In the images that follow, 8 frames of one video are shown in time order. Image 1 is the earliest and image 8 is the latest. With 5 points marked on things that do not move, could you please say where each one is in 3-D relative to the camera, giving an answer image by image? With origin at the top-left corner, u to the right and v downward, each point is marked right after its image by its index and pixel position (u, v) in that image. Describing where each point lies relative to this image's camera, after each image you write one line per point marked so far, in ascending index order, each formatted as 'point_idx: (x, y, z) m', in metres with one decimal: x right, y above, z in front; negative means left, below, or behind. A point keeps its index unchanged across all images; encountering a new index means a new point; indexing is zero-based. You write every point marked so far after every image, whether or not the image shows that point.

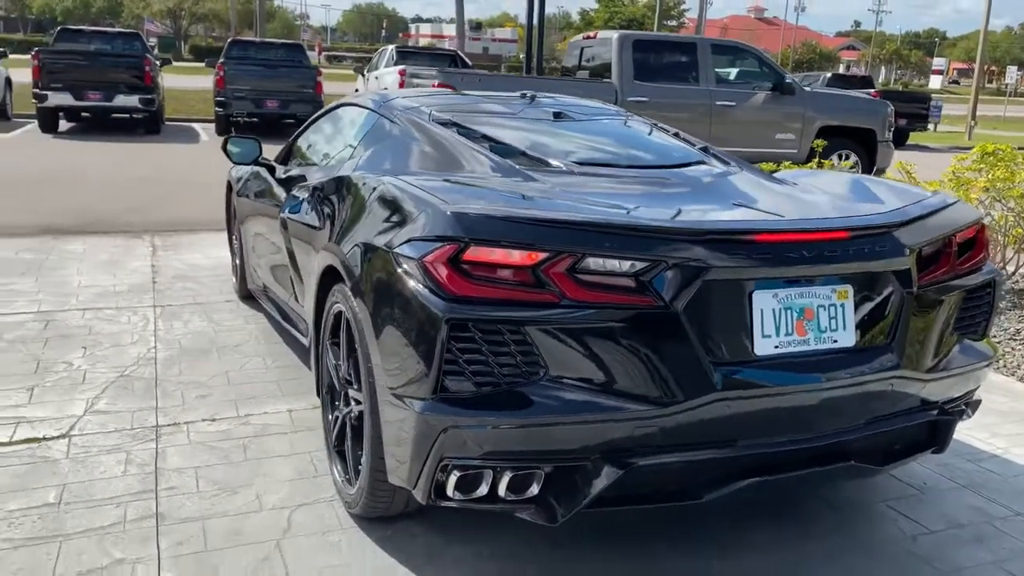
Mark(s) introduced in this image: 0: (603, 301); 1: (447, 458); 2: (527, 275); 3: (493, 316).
0: (+0.3, 0.0, +3.1) m
1: (-0.2, -0.6, +3.1) m
2: (0.0, +0.1, +3.1) m
3: (-0.1, -0.1, +3.0) m
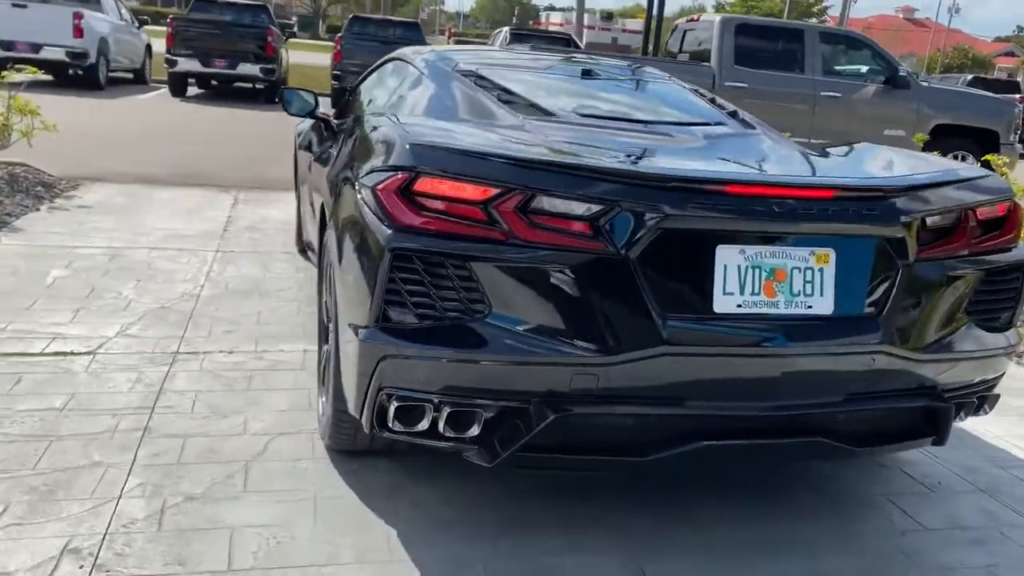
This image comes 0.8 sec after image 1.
0: (+0.1, +0.2, +3.0) m
1: (-0.5, -0.4, +3.1) m
2: (-0.1, +0.3, +3.0) m
3: (-0.3, +0.2, +3.0) m
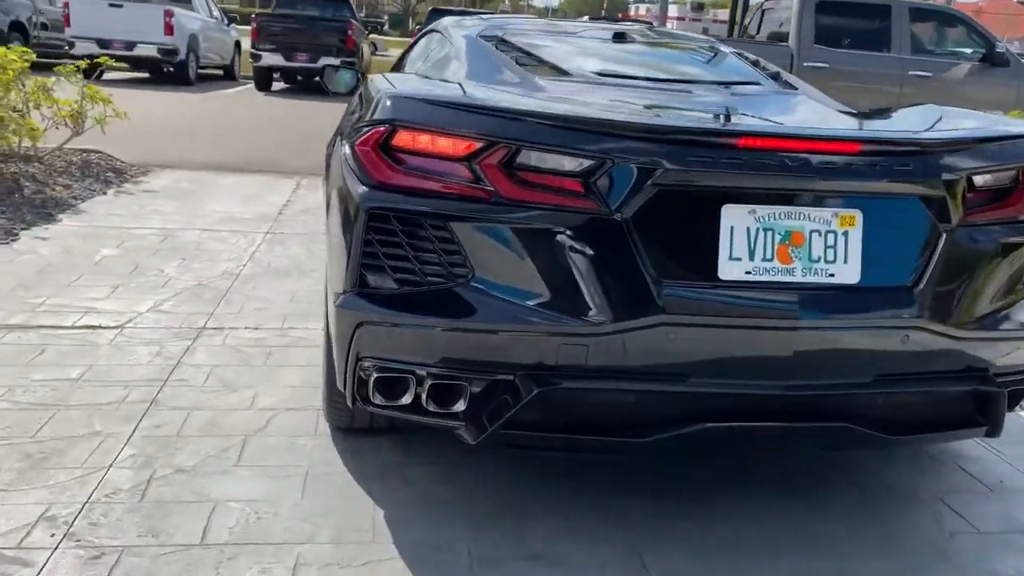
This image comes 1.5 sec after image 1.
0: (+0.1, +0.3, +2.8) m
1: (-0.5, -0.2, +2.9) m
2: (-0.2, +0.4, +2.8) m
3: (-0.3, +0.3, +2.8) m
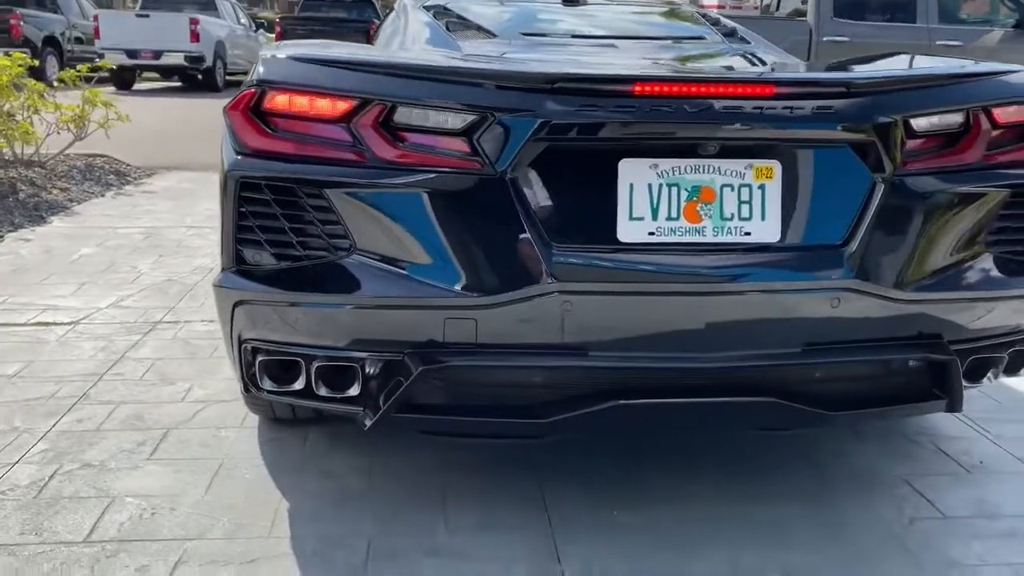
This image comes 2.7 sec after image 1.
0: (-0.3, +0.4, +2.6) m
1: (-0.8, -0.2, +2.8) m
2: (-0.5, +0.5, +2.6) m
3: (-0.7, +0.4, +2.6) m
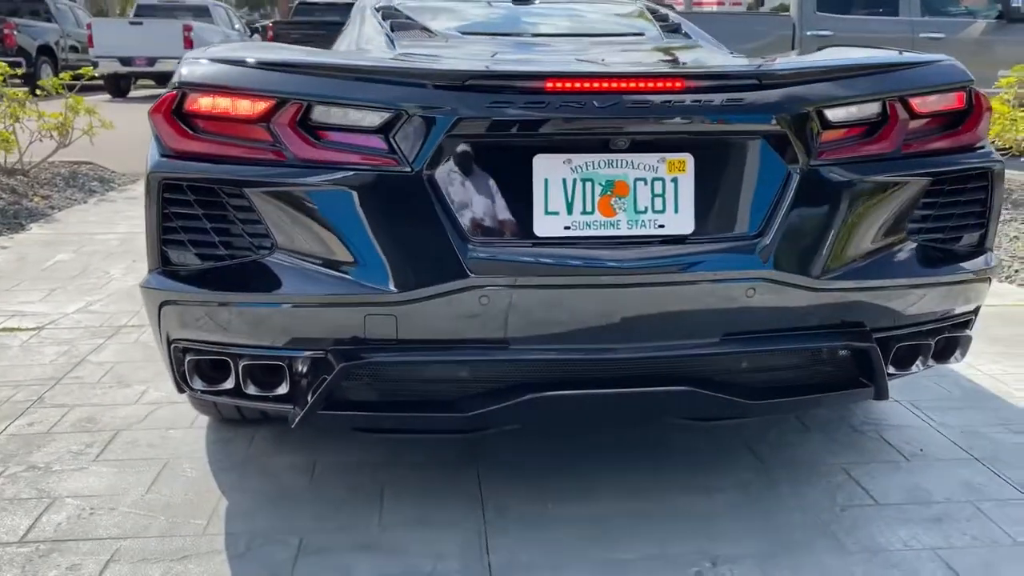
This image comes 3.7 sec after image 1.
0: (-0.5, +0.4, +2.6) m
1: (-1.1, -0.2, +2.8) m
2: (-0.8, +0.5, +2.6) m
3: (-0.9, +0.4, +2.6) m
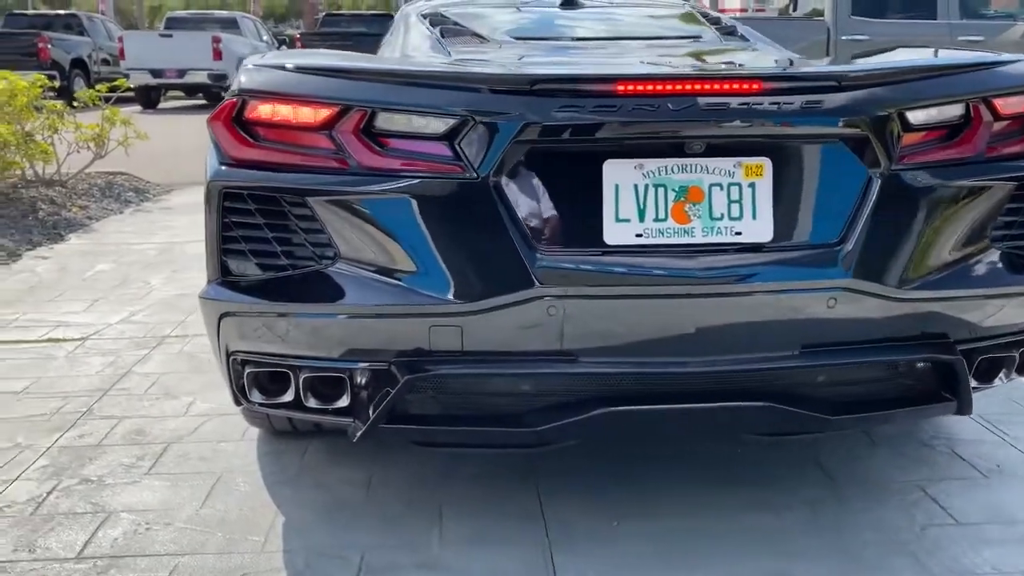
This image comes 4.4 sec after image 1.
0: (-0.3, +0.3, +2.5) m
1: (-0.9, -0.2, +2.7) m
2: (-0.6, +0.5, +2.6) m
3: (-0.7, +0.3, +2.6) m
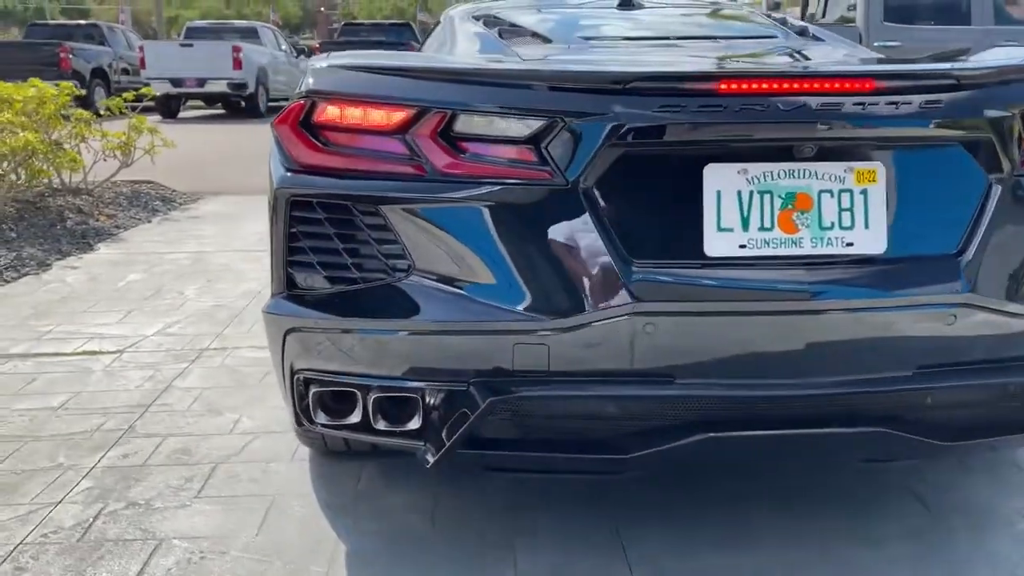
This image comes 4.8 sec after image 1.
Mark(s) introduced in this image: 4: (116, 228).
0: (-0.1, +0.3, +2.3) m
1: (-0.6, -0.2, +2.6) m
2: (-0.3, +0.4, +2.4) m
3: (-0.5, +0.3, +2.4) m
4: (-3.9, +0.6, +8.5) m
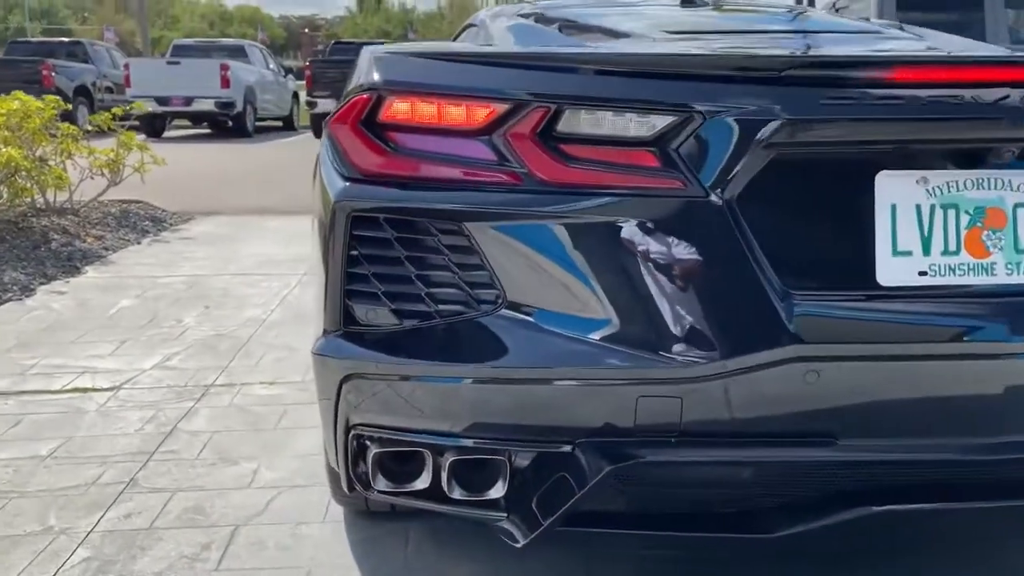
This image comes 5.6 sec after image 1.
0: (+0.2, +0.2, +1.9) m
1: (-0.4, -0.3, +2.1) m
2: (-0.1, +0.3, +1.9) m
3: (-0.2, +0.2, +1.9) m
4: (-3.8, +0.4, +8.0) m
